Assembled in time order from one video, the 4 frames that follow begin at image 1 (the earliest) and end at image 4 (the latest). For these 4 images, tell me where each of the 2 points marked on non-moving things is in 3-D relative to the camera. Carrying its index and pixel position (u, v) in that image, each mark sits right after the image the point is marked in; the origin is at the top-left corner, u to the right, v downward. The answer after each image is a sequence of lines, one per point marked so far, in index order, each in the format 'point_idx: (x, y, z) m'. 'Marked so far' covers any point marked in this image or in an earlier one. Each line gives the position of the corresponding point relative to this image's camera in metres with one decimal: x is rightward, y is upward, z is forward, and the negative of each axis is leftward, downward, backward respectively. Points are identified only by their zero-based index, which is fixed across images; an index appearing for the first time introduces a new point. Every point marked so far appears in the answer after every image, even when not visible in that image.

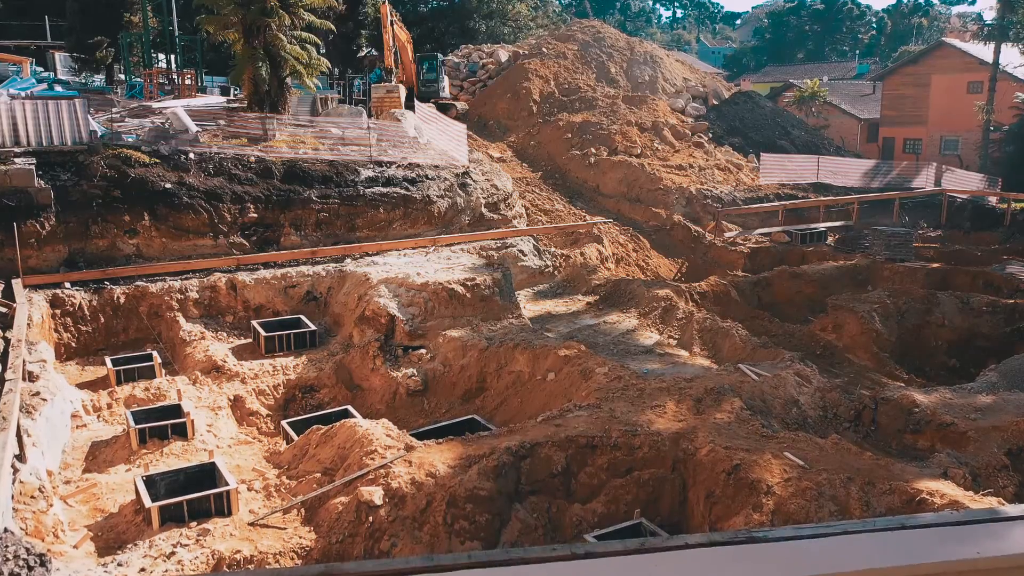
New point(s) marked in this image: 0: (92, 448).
0: (-4.0, -1.5, +7.7) m
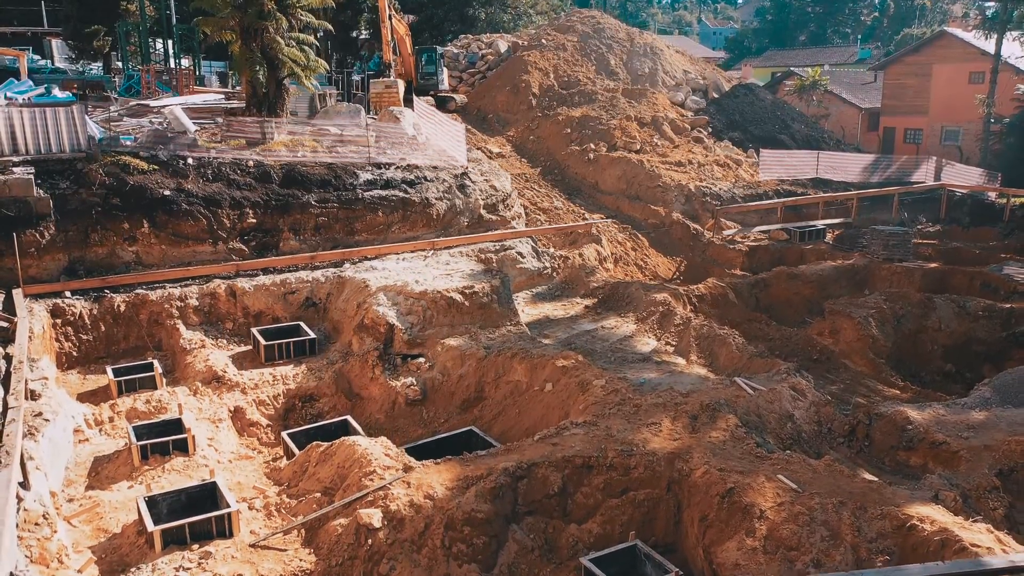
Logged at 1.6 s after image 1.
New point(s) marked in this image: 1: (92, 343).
0: (-4.0, -1.7, +7.8) m
1: (-5.2, -0.7, +10.0) m
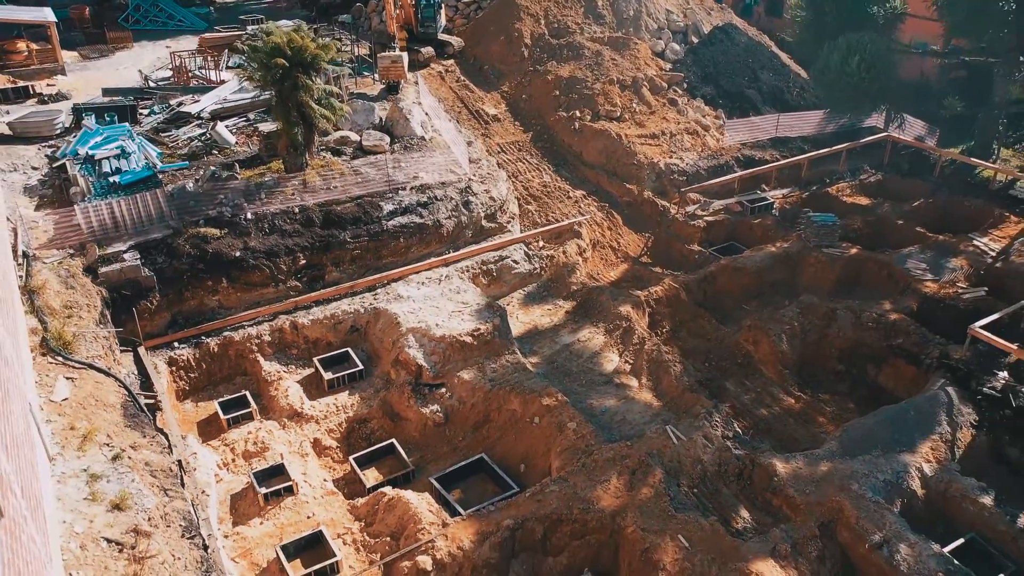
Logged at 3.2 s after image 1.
0: (-4.0, -3.1, +11.6) m
1: (-5.2, -1.5, +13.5) m
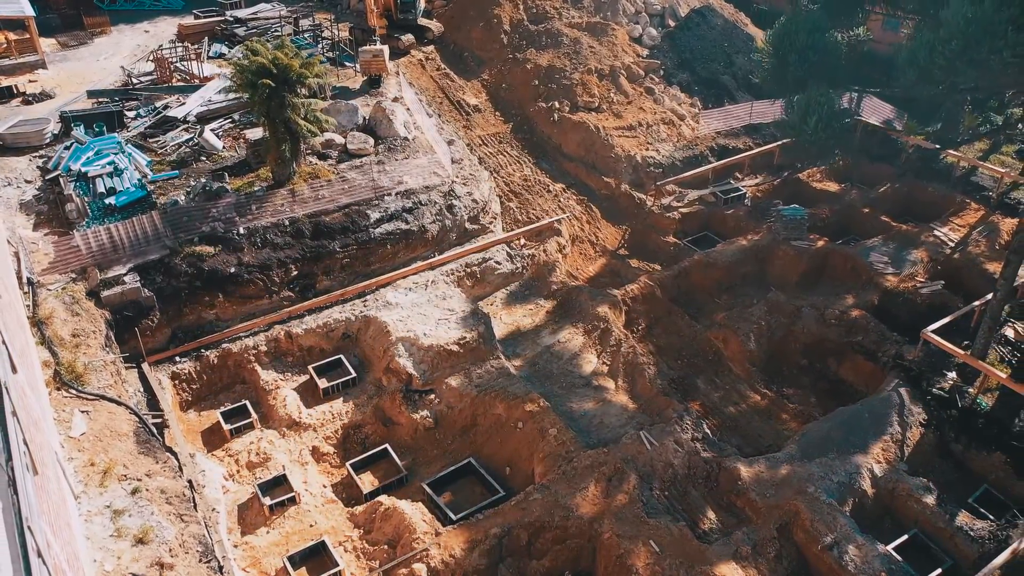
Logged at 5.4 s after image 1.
0: (-4.2, -3.5, +12.5) m
1: (-5.5, -1.8, +14.2) m
